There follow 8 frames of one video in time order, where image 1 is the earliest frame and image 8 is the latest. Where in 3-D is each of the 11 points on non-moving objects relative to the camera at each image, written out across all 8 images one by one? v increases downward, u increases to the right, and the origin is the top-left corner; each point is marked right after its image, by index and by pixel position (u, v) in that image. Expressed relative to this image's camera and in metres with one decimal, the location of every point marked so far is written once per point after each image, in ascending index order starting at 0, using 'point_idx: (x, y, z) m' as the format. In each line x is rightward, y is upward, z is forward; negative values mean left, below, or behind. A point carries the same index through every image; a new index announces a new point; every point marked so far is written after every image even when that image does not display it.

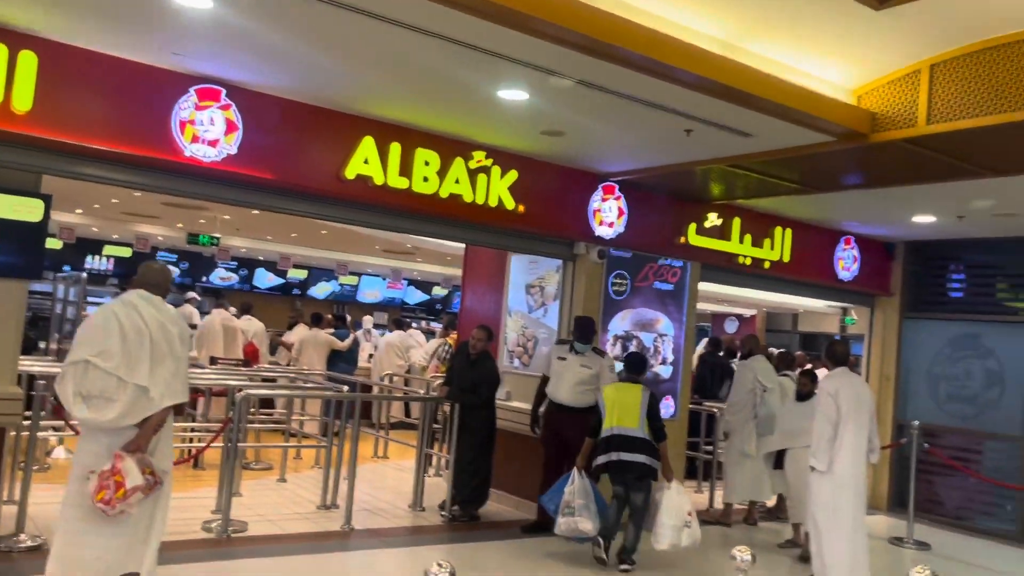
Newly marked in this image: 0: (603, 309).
0: (+0.7, -0.2, +6.4) m
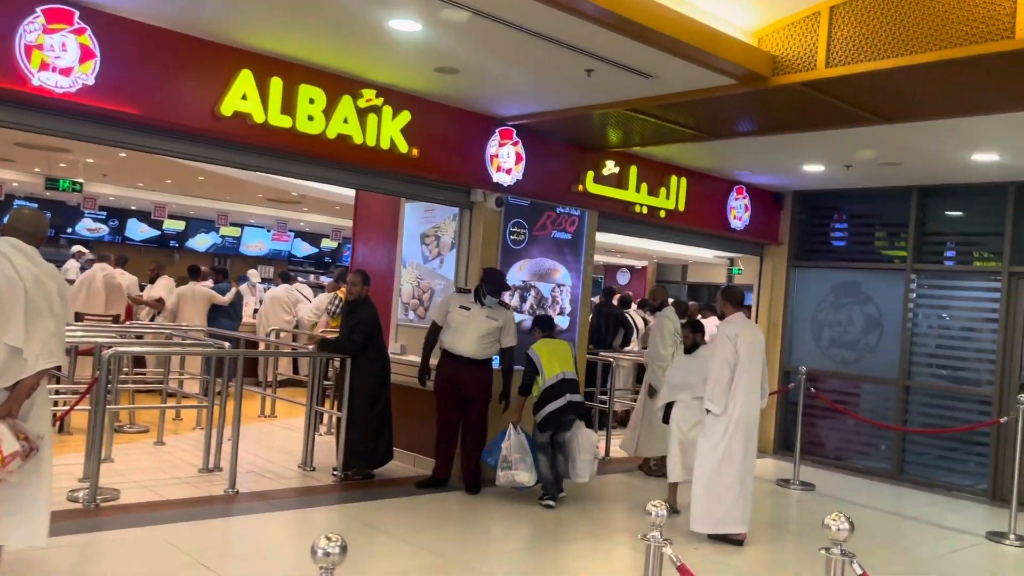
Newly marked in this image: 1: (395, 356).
0: (-0.1, +0.2, +6.2) m
1: (-0.9, -0.5, +6.6) m
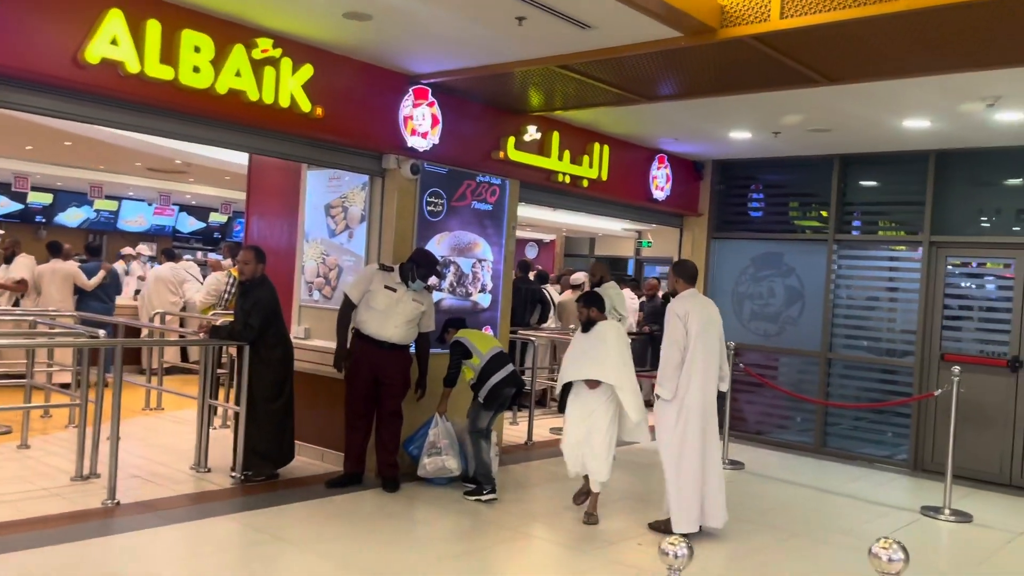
0: (-0.6, +0.4, +5.7) m
1: (-1.5, -0.4, +6.0) m
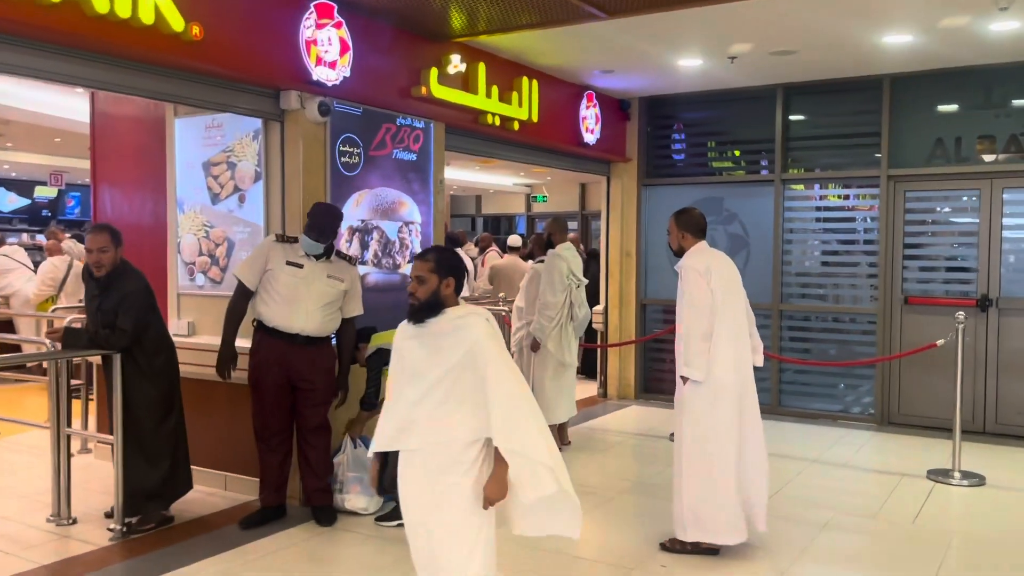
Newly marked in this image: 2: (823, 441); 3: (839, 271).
0: (-1.0, +0.5, +4.4) m
1: (-1.8, -0.3, +4.6) m
2: (+2.2, -1.1, +6.0) m
3: (+2.6, +0.1, +6.8) m
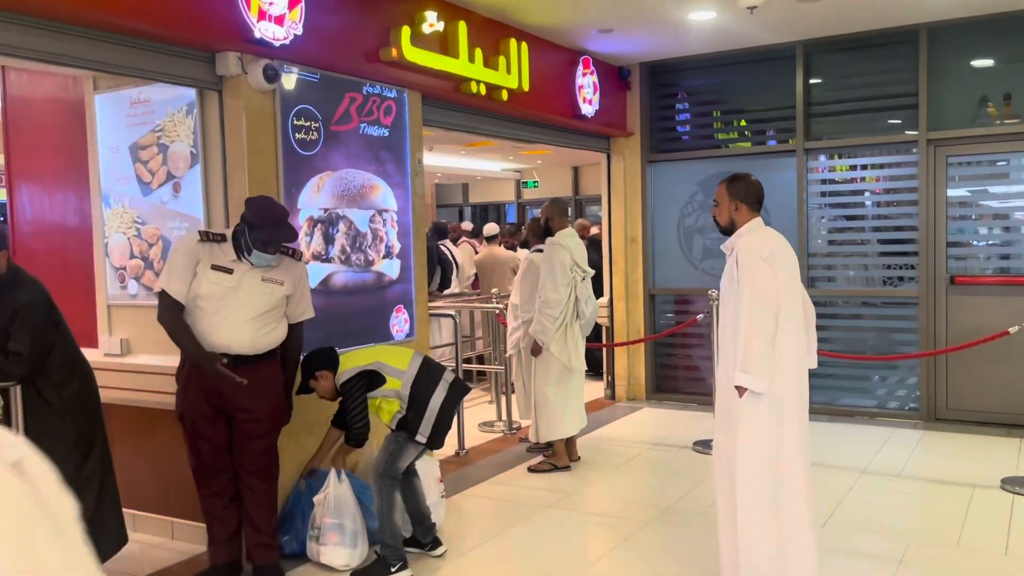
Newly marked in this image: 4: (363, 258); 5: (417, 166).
0: (-1.0, +0.5, +3.7) m
1: (-1.8, -0.3, +3.8) m
2: (+2.2, -1.0, +5.3) m
3: (+2.6, +0.3, +6.0) m
4: (-0.7, +0.1, +4.1) m
5: (-0.5, +0.6, +4.4) m
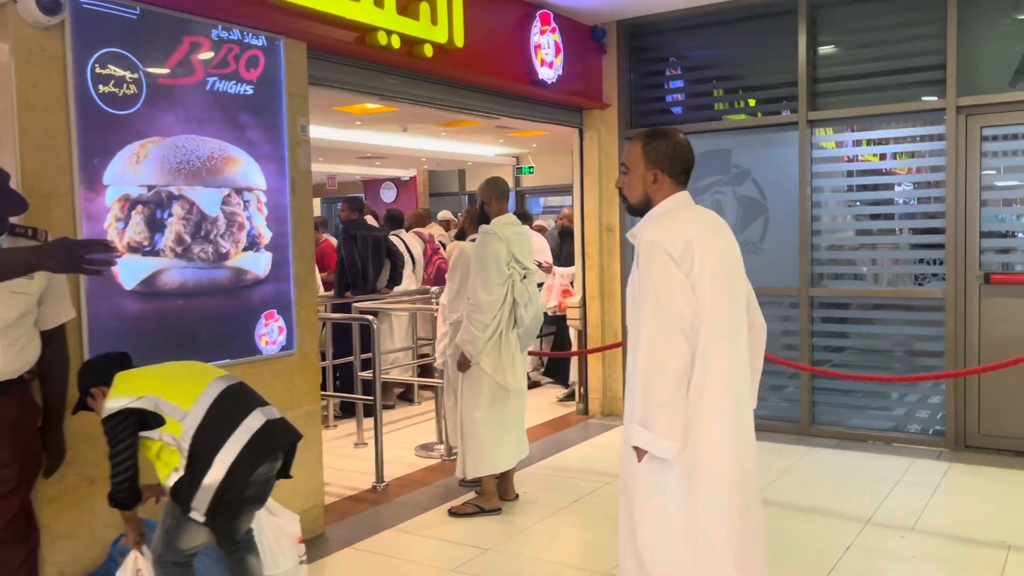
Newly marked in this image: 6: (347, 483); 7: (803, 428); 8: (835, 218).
0: (-1.4, +0.5, +2.8) m
1: (-2.2, -0.3, +3.0) m
2: (+1.8, -1.0, +4.3) m
3: (+2.2, +0.3, +5.0) m
4: (-1.1, +0.1, +3.2) m
5: (-0.9, +0.6, +3.5) m
6: (-0.9, -1.0, +4.5) m
7: (+1.8, -0.9, +5.3) m
8: (+2.0, +0.4, +5.1) m
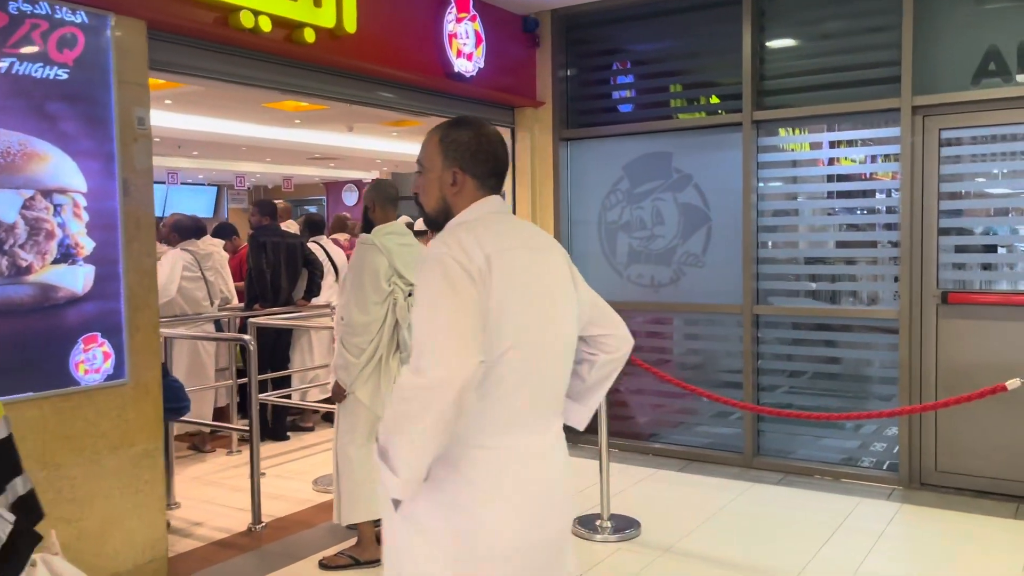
0: (-1.9, +0.4, +2.3) m
1: (-2.7, -0.4, +2.5) m
2: (+1.4, -1.1, +3.8) m
3: (+1.8, +0.2, +4.5) m
4: (-1.6, +0.1, +2.7) m
5: (-1.4, +0.6, +3.0) m
6: (-1.4, -1.1, +4.0) m
7: (+1.3, -1.0, +4.8) m
8: (+1.5, +0.3, +4.7) m
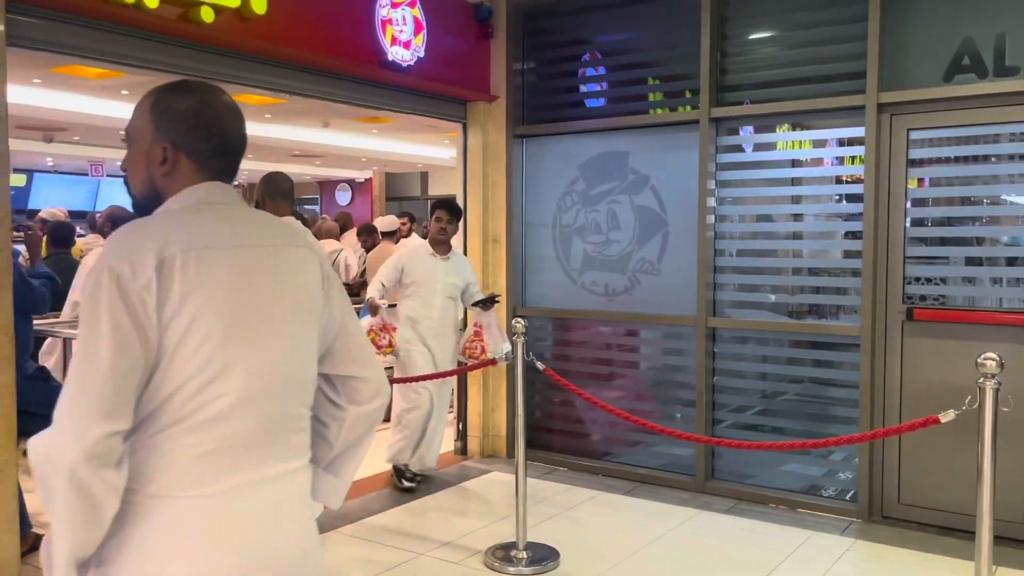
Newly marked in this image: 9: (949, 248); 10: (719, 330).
0: (-2.3, +0.4, +2.0) m
1: (-3.1, -0.3, +2.2) m
2: (+1.0, -1.1, +3.4) m
3: (+1.4, +0.1, +4.1) m
4: (-2.0, +0.1, +2.4) m
5: (-1.7, +0.6, +2.7) m
6: (-1.7, -1.1, +3.7) m
7: (+1.0, -1.0, +4.5) m
8: (+1.2, +0.3, +4.3) m
9: (+1.9, +0.2, +3.9) m
10: (+1.1, -0.2, +4.4) m
